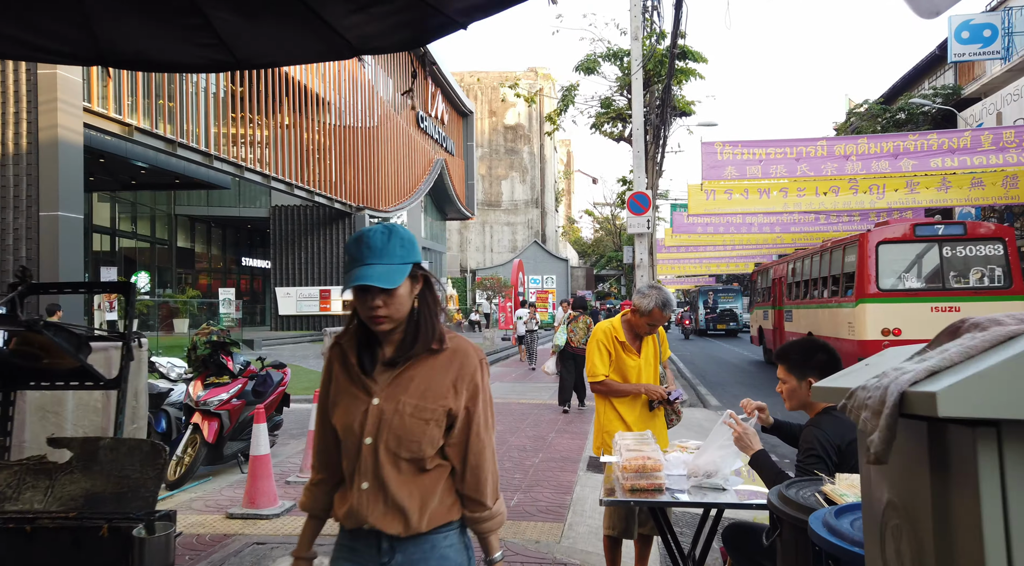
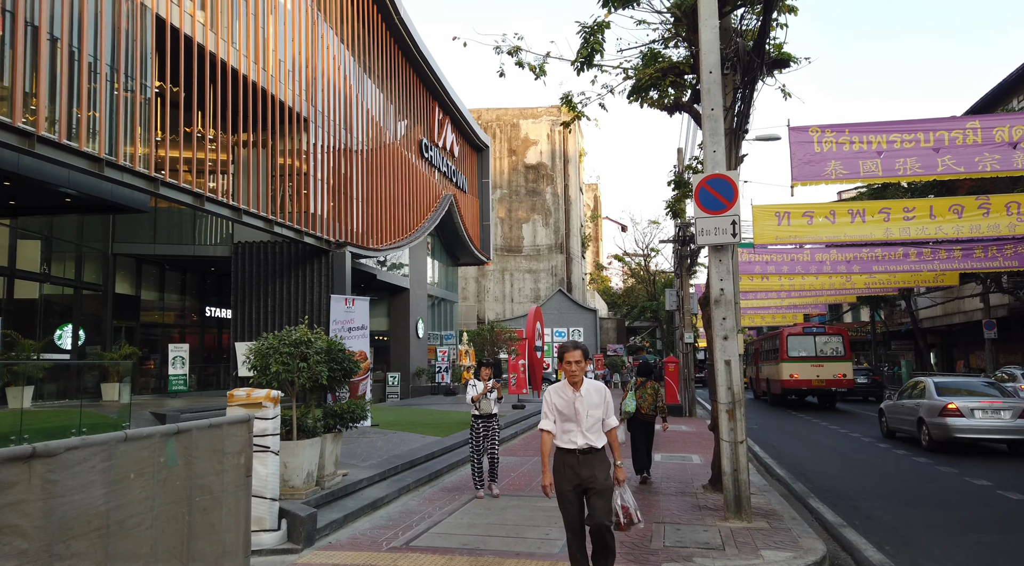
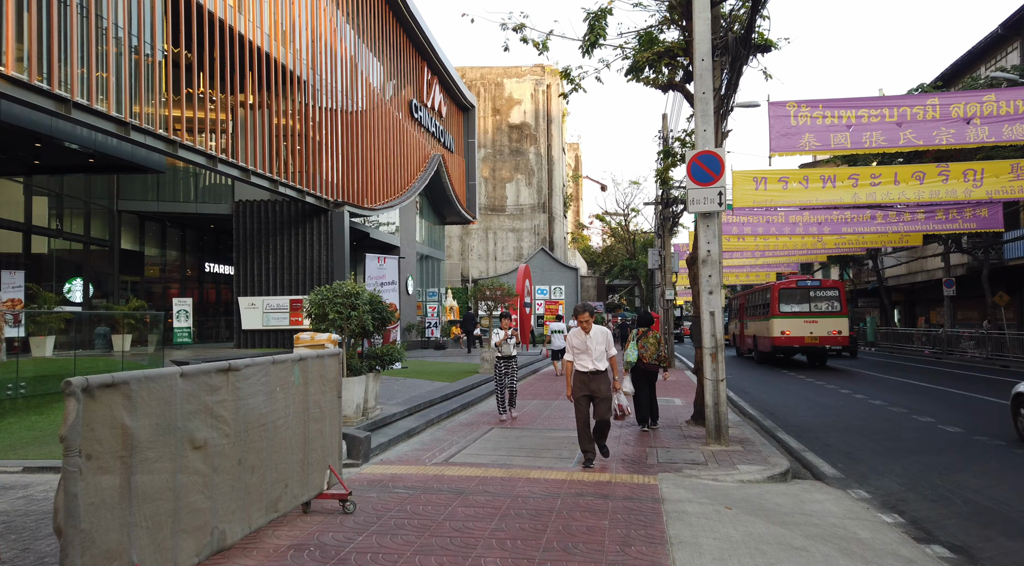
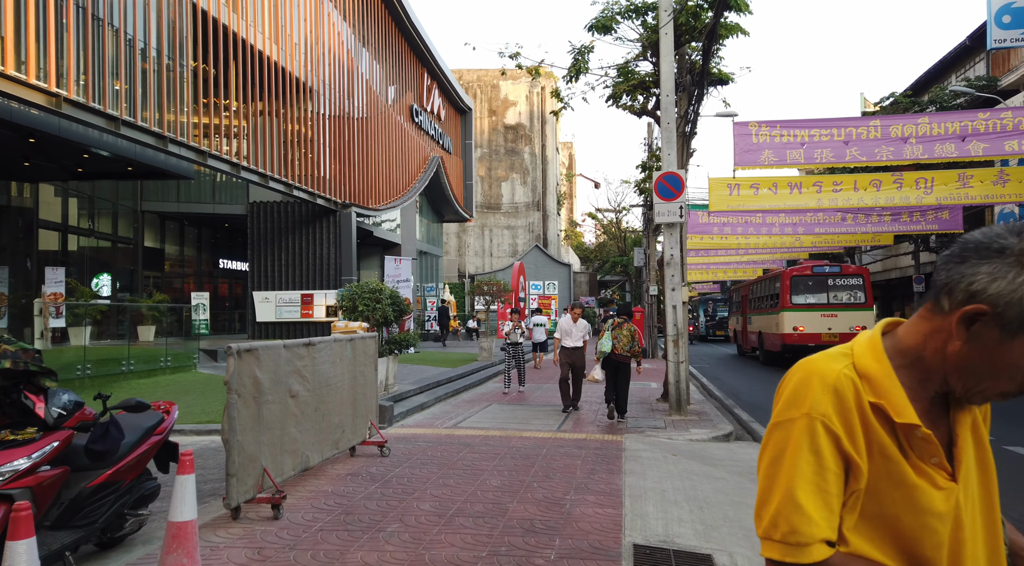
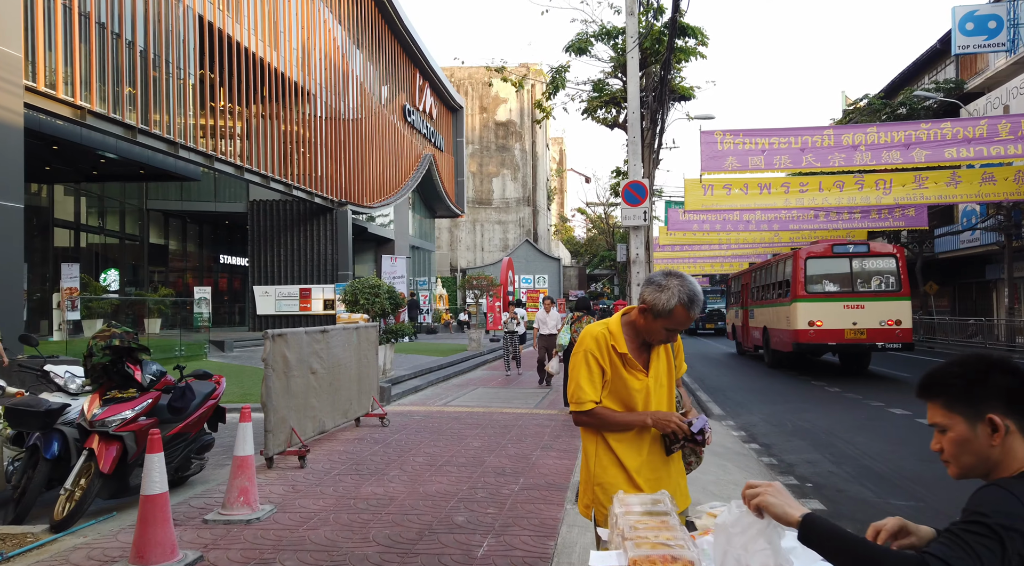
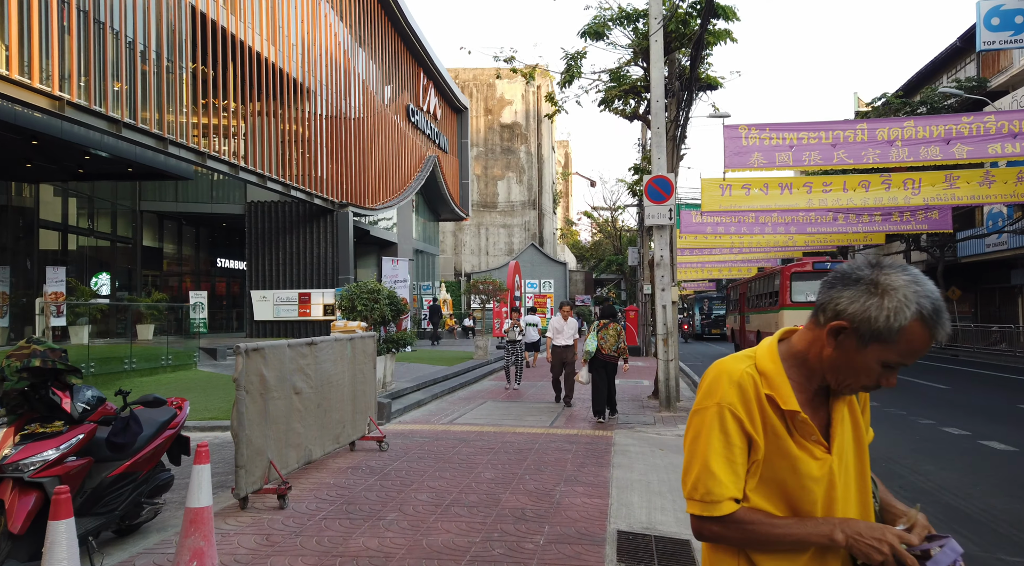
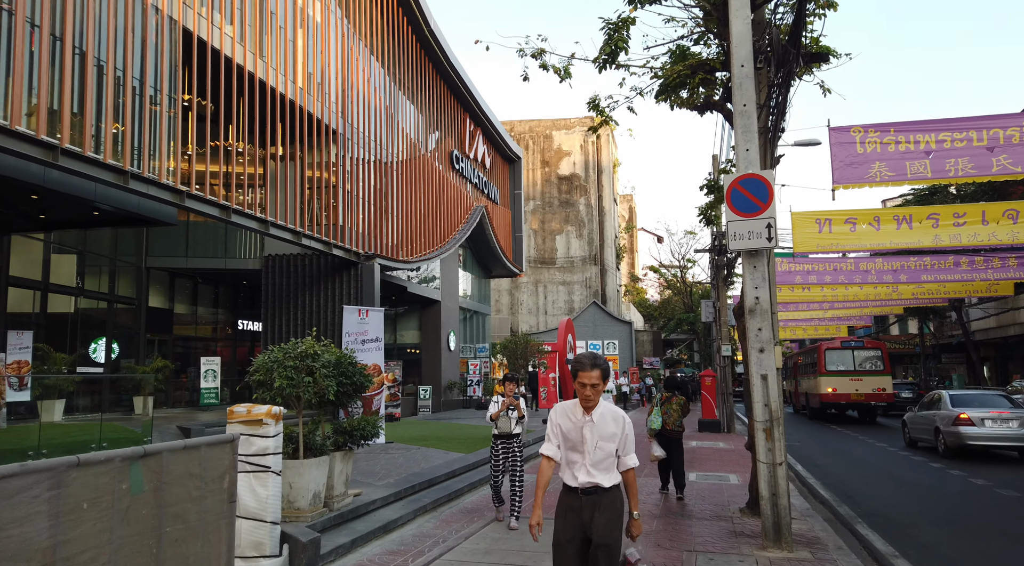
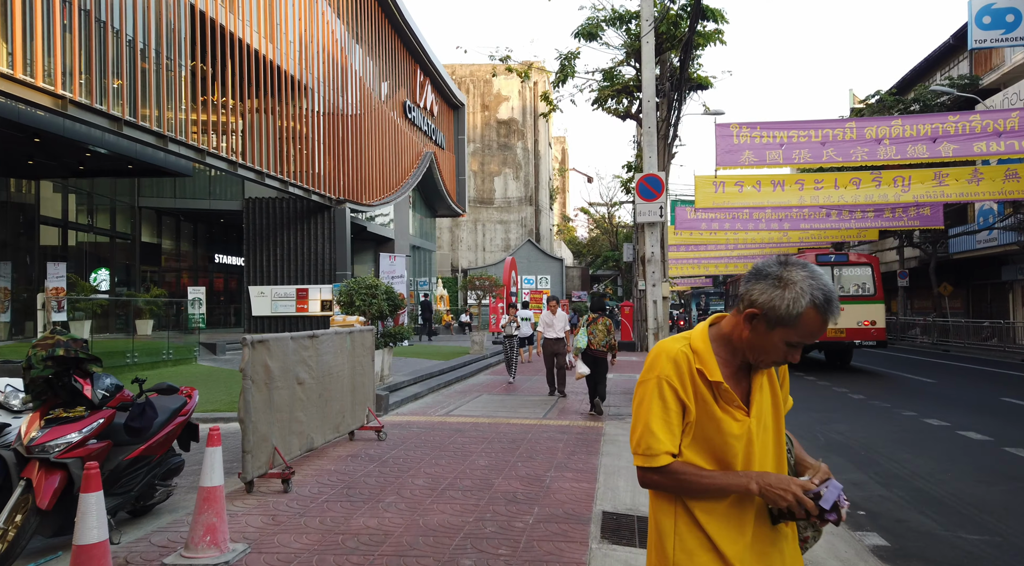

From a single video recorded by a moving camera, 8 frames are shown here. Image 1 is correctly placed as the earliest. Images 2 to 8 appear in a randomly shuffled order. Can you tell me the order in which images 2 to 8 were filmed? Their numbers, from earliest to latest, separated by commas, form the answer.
5, 8, 6, 4, 3, 2, 7
